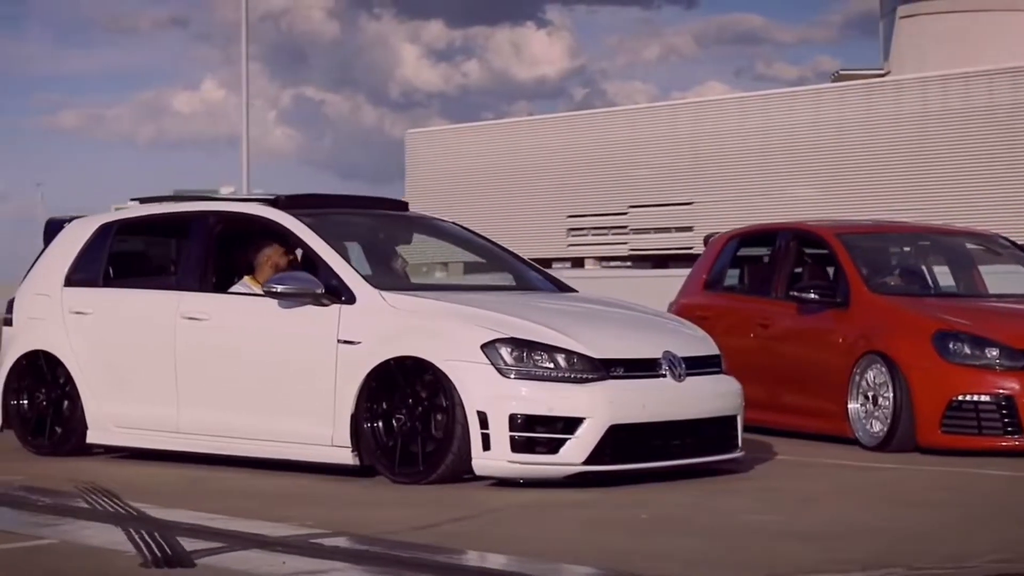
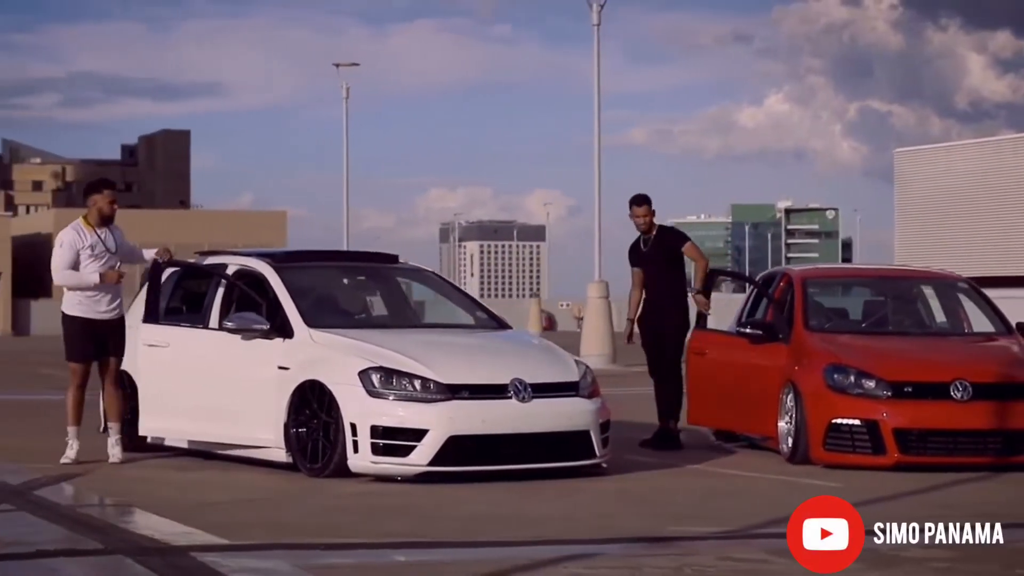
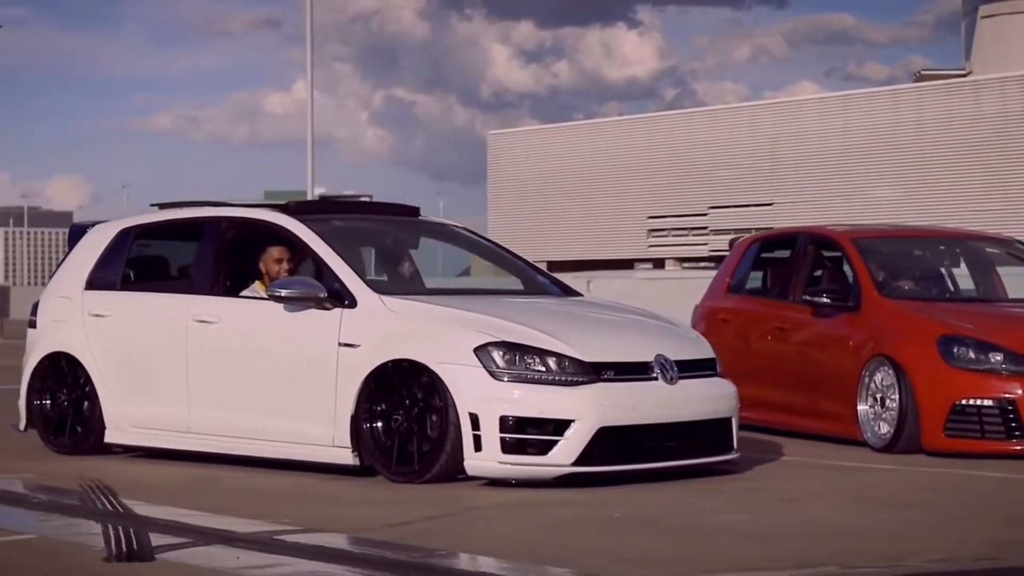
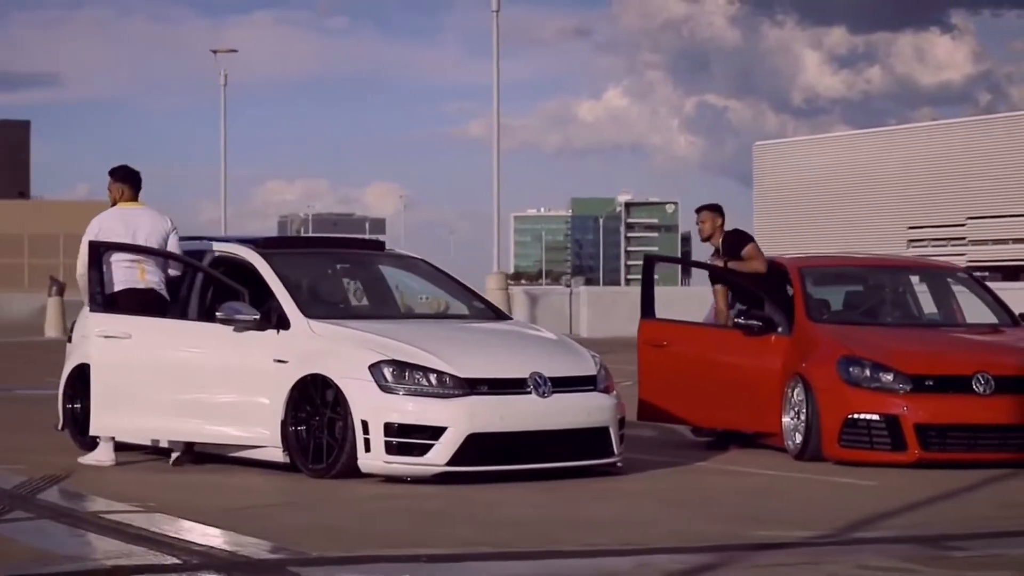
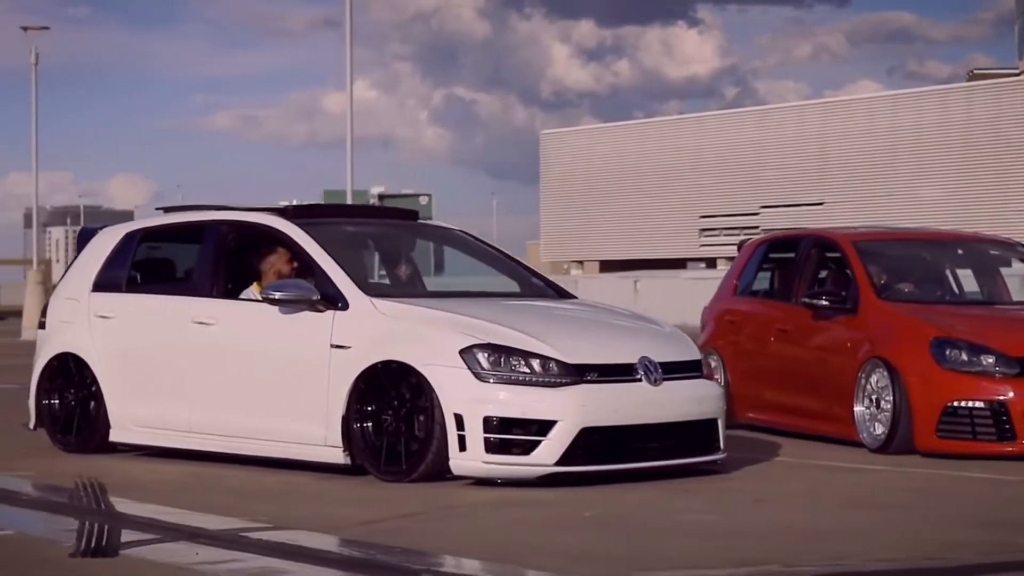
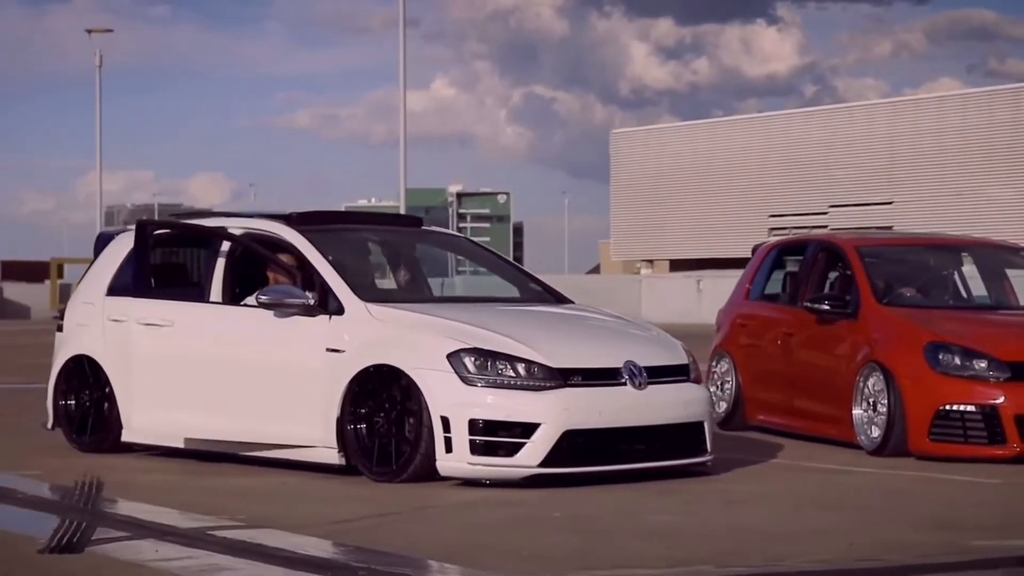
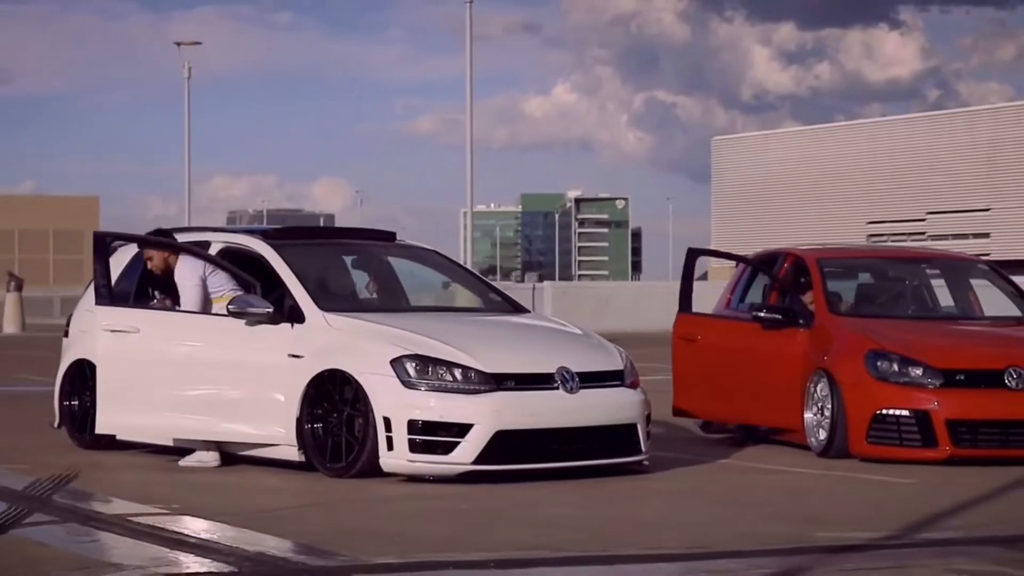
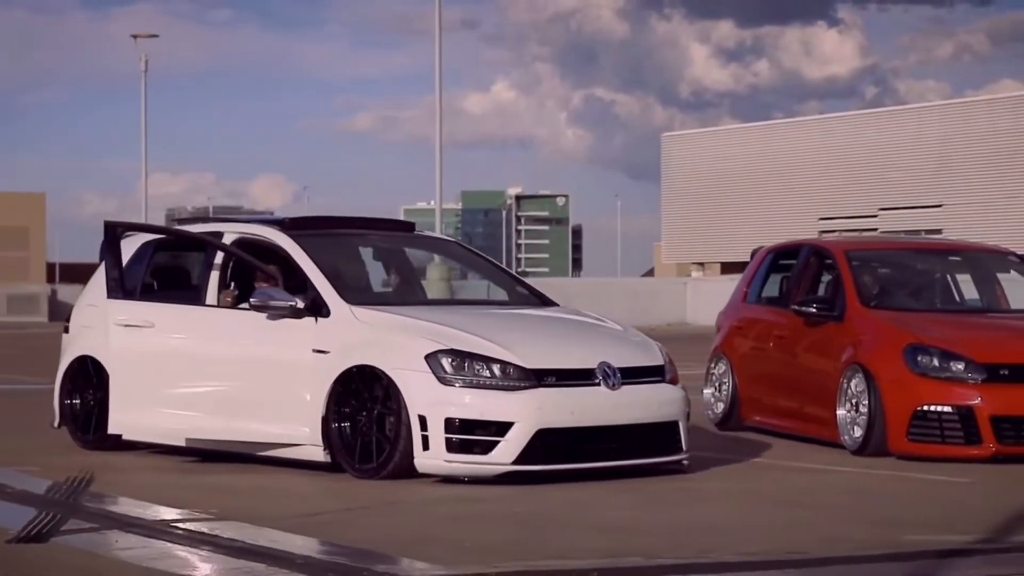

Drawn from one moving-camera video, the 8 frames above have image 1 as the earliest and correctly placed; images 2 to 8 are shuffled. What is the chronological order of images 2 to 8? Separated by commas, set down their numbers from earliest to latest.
3, 5, 6, 8, 7, 4, 2
